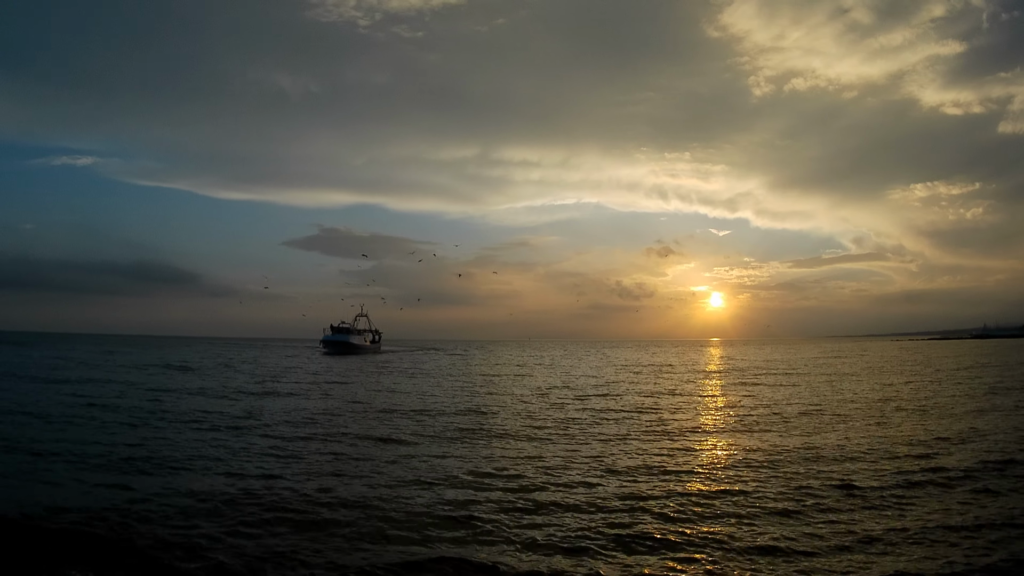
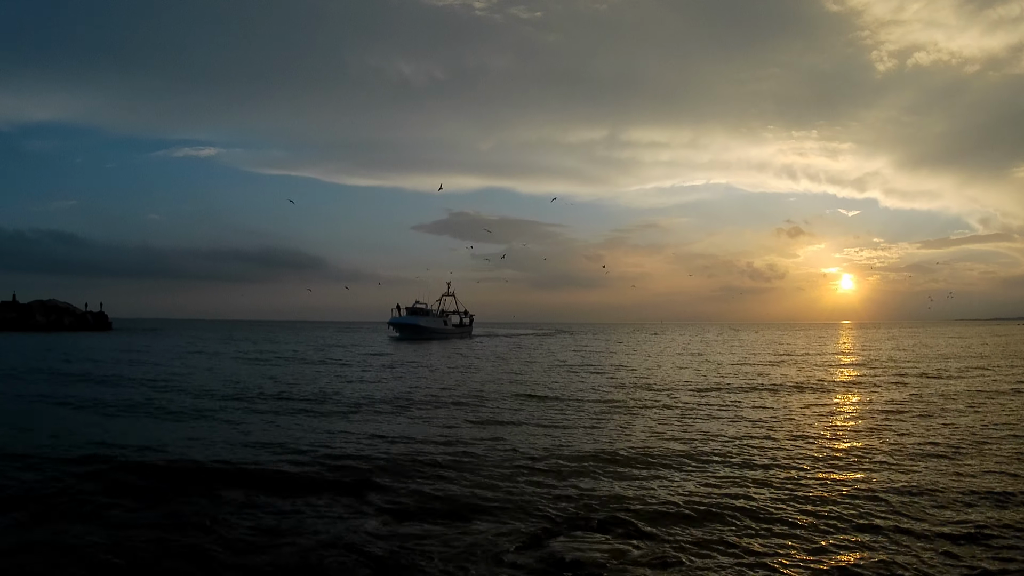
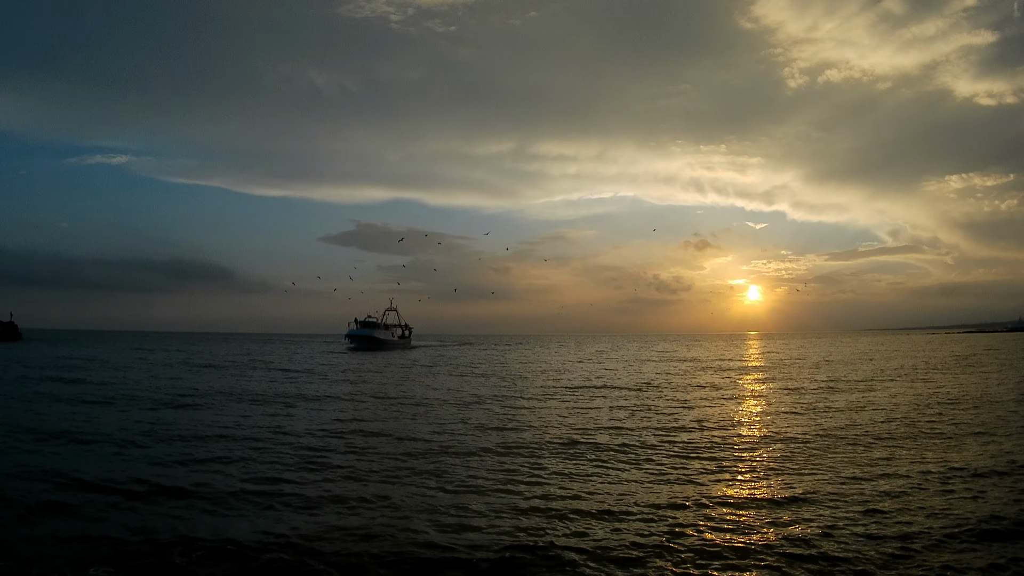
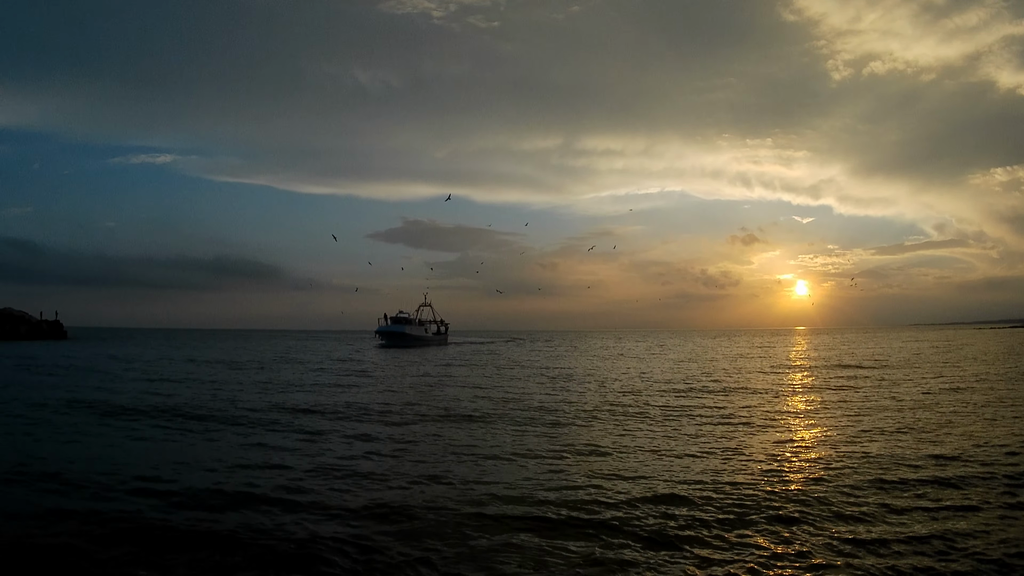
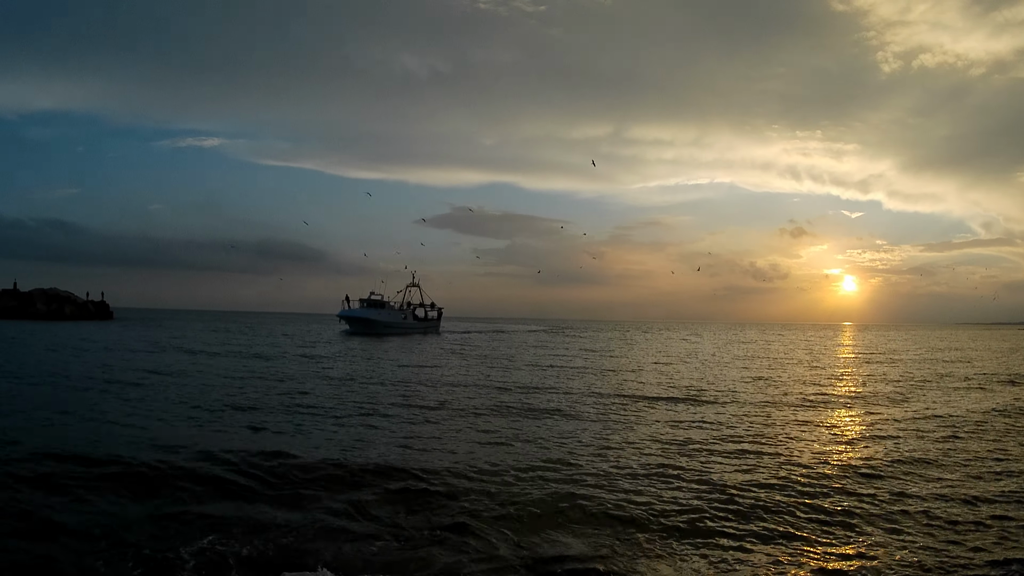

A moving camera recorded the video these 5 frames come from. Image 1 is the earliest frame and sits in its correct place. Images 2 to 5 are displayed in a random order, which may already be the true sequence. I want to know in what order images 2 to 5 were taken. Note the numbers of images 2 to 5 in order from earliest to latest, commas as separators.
3, 4, 2, 5
